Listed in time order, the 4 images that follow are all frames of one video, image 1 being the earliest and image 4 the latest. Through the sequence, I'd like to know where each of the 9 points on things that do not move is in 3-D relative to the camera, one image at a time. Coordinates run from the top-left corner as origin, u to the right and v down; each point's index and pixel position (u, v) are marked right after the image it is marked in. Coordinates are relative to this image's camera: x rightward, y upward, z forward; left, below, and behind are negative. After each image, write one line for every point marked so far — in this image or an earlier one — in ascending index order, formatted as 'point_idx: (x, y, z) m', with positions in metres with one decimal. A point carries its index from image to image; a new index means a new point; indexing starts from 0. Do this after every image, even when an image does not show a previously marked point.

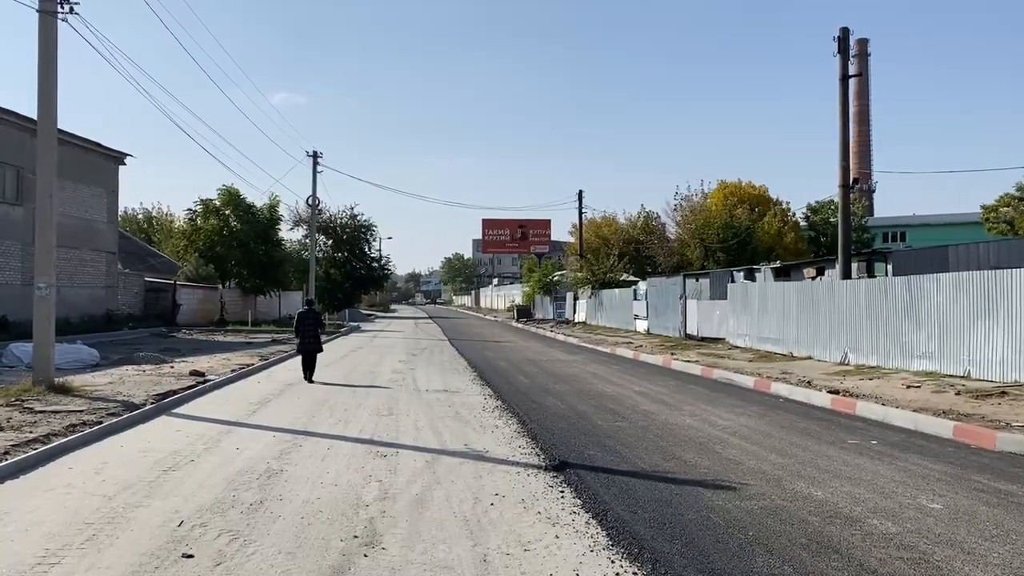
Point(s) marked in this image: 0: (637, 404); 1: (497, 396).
0: (+1.9, -1.7, +17.9) m
1: (-0.2, -1.7, +19.6) m
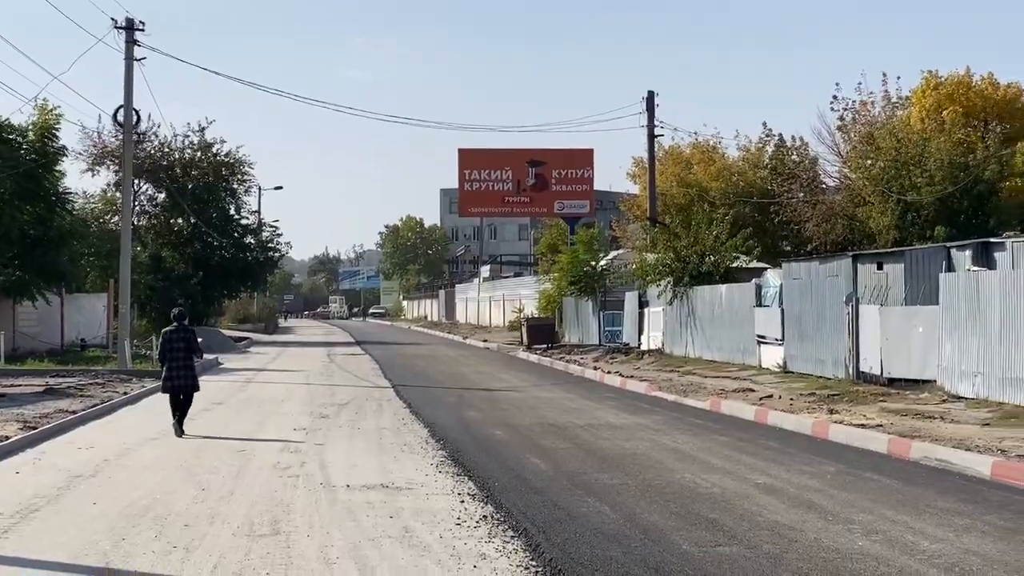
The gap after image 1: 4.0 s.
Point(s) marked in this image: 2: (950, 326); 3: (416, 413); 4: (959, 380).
0: (+1.7, -1.7, +7.8) m
1: (-0.2, -1.7, +9.6) m
2: (+5.8, -0.5, +16.7) m
3: (-1.2, -1.5, +14.8) m
4: (+5.9, -1.2, +16.5) m
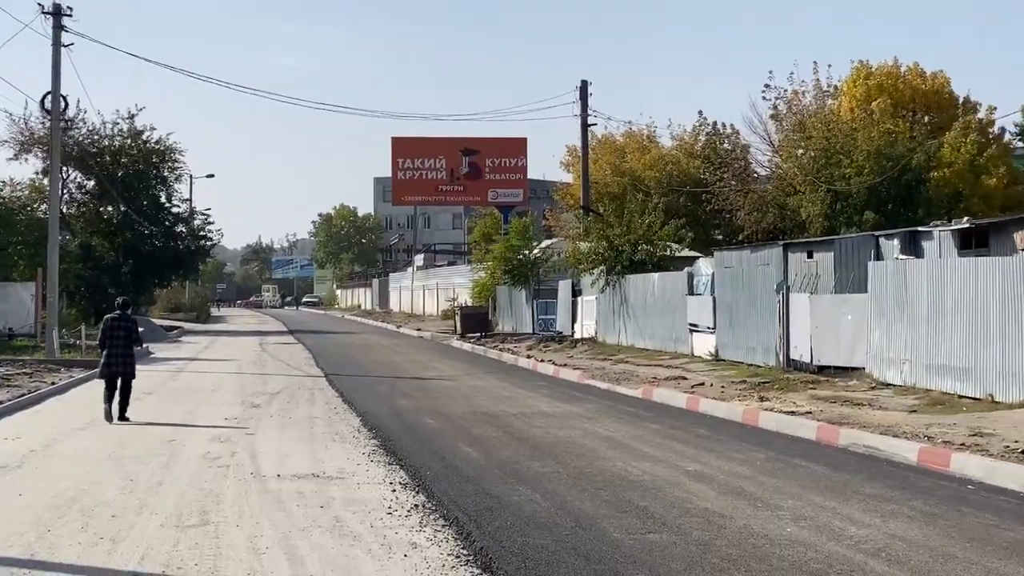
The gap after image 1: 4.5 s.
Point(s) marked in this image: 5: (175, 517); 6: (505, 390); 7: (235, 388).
0: (+1.3, -1.7, +7.9) m
1: (-0.8, -1.6, +9.7) m
2: (+5.0, -0.3, +17.0) m
3: (-1.9, -1.3, +14.8) m
4: (+5.1, -1.0, +16.7) m
5: (-2.3, -1.6, +8.7) m
6: (0.0, -1.3, +16.6) m
7: (-3.7, -1.3, +16.9) m
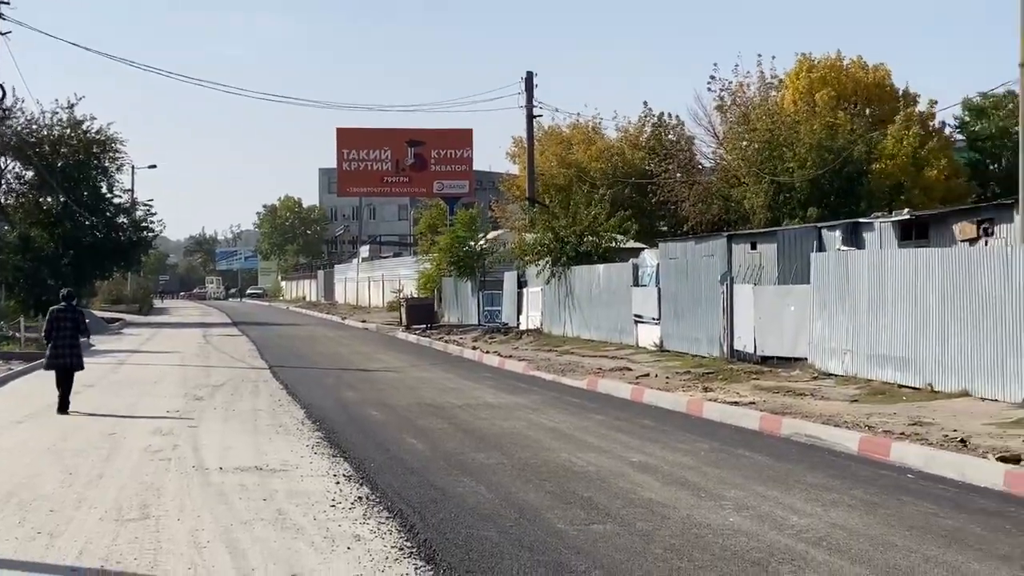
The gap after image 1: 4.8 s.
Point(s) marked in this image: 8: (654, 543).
0: (+0.9, -1.6, +7.9) m
1: (-1.2, -1.5, +9.7) m
2: (+4.3, -0.2, +17.1) m
3: (-2.5, -1.2, +14.7) m
4: (+4.4, -0.9, +16.9) m
5: (-2.7, -1.5, +8.6) m
6: (-0.7, -1.2, +16.6) m
7: (-4.4, -1.2, +16.8) m
8: (+0.9, -1.6, +7.9) m
